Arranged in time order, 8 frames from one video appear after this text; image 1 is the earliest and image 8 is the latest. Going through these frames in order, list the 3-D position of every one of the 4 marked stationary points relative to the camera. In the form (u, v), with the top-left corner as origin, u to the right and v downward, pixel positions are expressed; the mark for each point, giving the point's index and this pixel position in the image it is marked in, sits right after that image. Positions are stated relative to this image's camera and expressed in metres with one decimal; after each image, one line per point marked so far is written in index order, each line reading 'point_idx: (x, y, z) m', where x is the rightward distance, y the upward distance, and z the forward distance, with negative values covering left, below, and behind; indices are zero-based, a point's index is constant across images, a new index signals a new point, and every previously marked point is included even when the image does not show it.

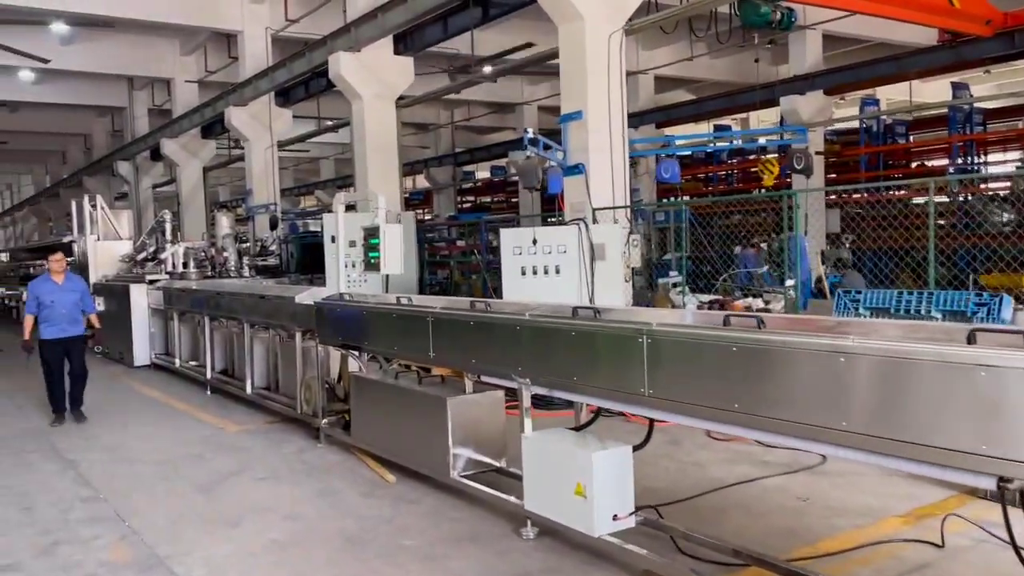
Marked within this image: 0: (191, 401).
0: (-2.6, -0.9, +6.5) m
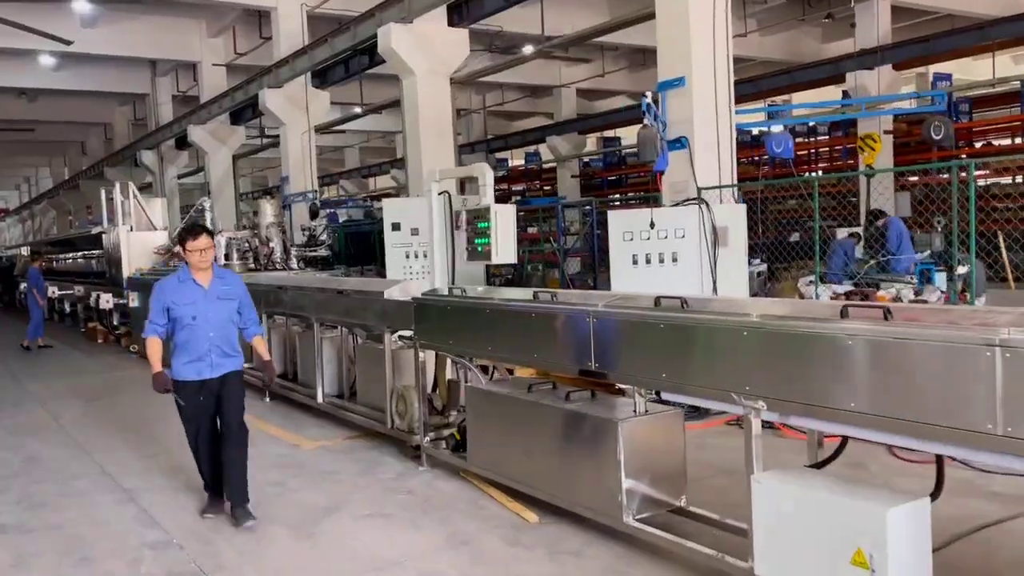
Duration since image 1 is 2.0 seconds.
0: (-1.9, -0.9, +5.8) m
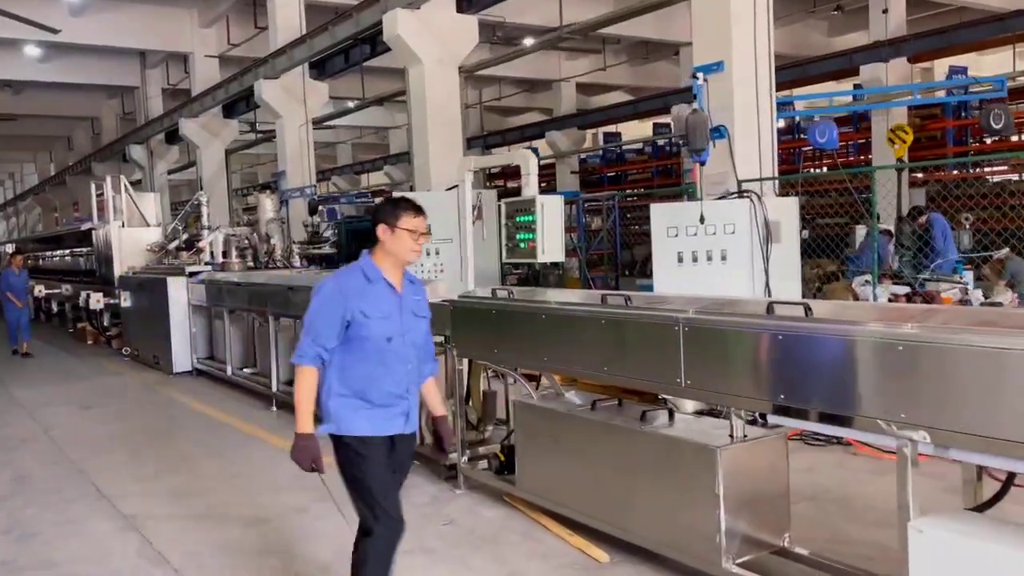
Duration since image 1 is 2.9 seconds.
0: (-1.7, -0.9, +5.3) m
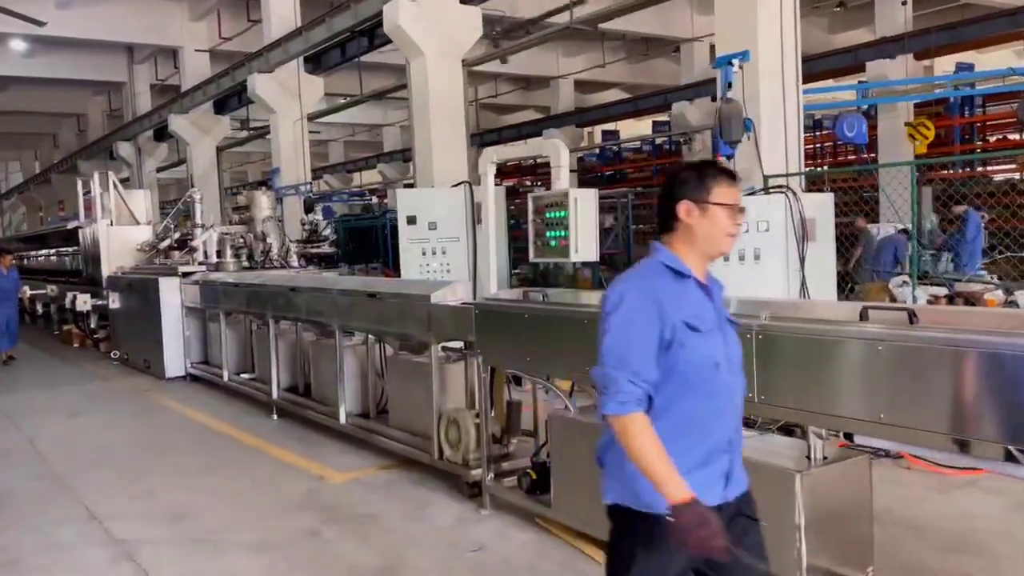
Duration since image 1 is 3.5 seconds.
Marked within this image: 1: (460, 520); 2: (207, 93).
0: (-1.6, -0.9, +5.0) m
1: (-0.2, -0.9, +3.3) m
2: (-4.8, +3.1, +12.7) m
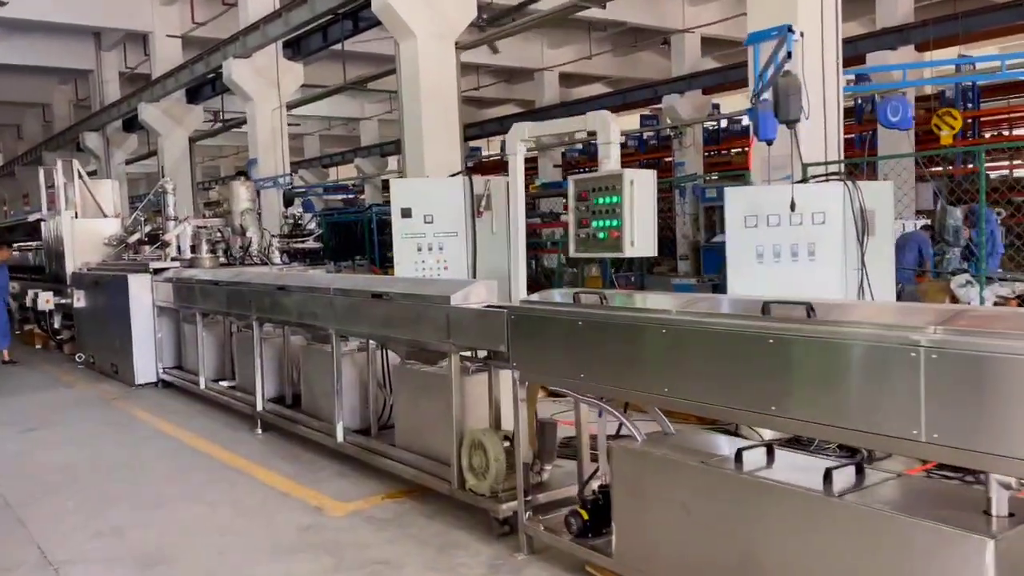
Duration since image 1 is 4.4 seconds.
0: (-1.5, -0.9, +4.4) m
1: (-0.1, -0.9, +2.7) m
2: (-5.0, +3.1, +12.0) m
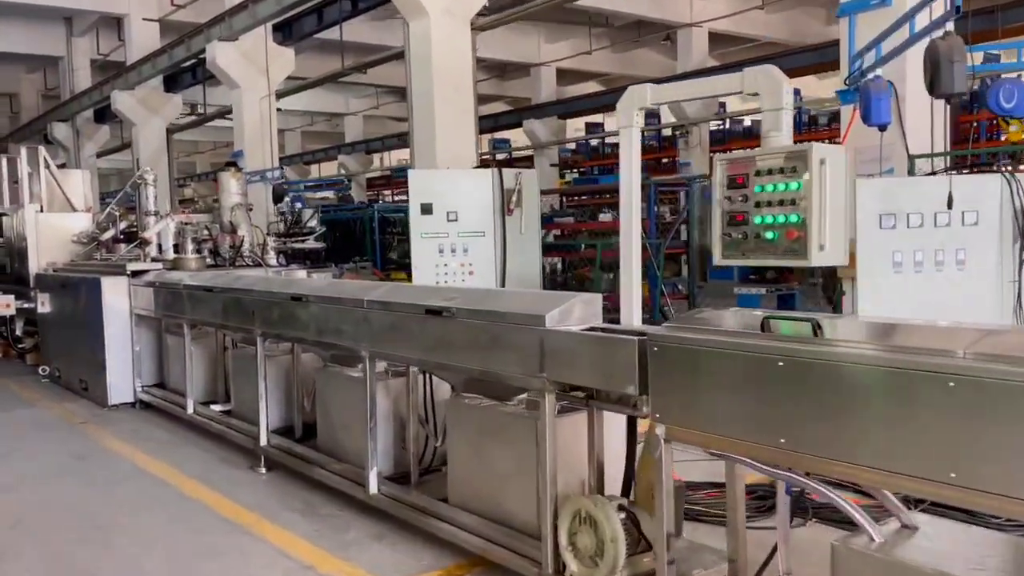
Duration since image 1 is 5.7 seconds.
0: (-1.2, -0.9, +3.6) m
1: (+0.3, -1.0, +1.9) m
2: (-4.9, +3.1, +11.1) m
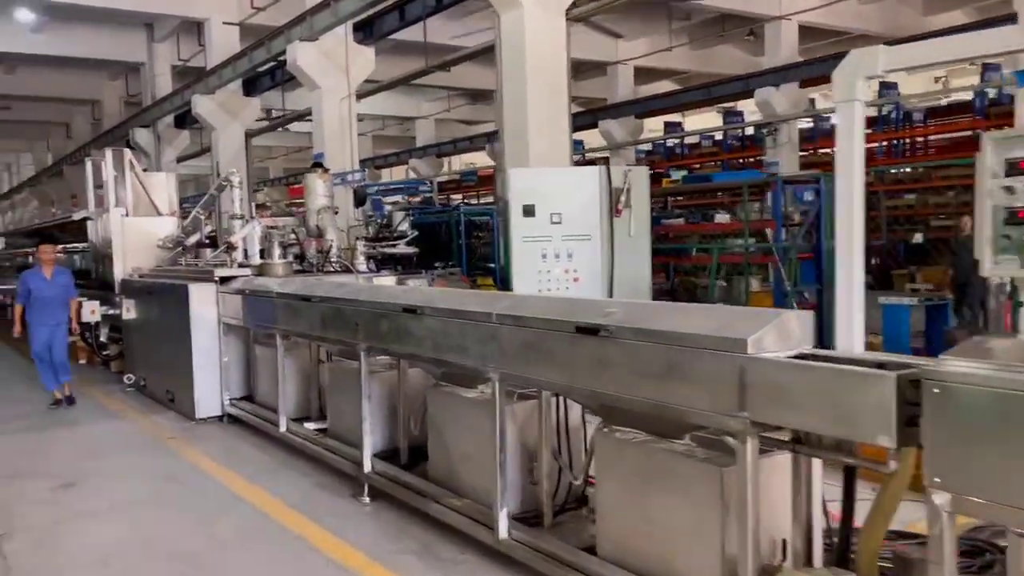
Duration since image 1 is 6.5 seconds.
0: (-0.7, -1.0, +3.2) m
1: (+0.7, -1.0, +1.4) m
2: (-3.7, +3.0, +11.0) m
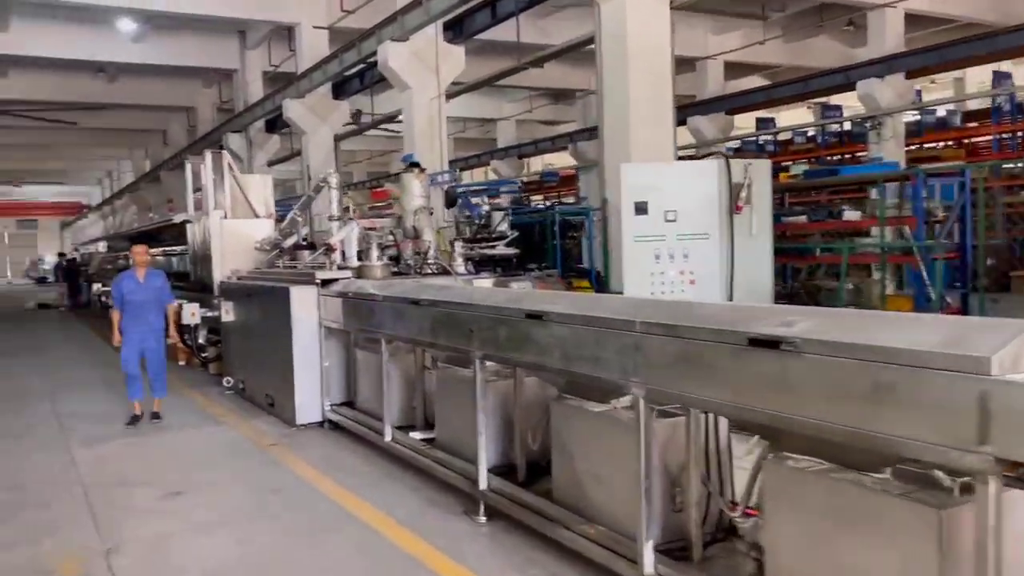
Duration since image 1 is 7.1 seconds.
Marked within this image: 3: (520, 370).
0: (-0.2, -1.0, +3.0) m
1: (+1.0, -1.0, +1.1) m
2: (-2.5, +3.0, +11.0) m
3: (0.0, -0.3, +3.3) m
